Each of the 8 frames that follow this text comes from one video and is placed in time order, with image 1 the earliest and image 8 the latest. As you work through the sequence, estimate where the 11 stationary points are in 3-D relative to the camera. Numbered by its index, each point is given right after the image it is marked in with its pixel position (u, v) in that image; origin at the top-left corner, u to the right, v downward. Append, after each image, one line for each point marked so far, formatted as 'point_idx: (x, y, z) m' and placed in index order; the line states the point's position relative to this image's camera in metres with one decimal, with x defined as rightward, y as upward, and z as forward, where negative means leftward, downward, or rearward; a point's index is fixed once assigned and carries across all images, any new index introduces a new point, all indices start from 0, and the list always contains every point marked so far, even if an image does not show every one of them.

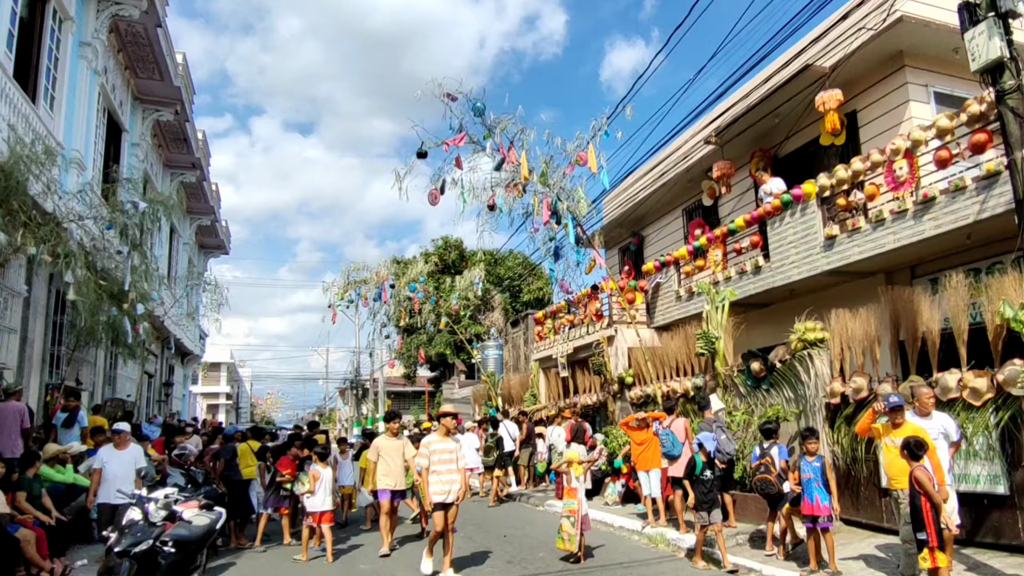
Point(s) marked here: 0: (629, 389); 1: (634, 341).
0: (+2.0, -1.6, +12.0) m
1: (+2.2, -0.9, +12.8) m
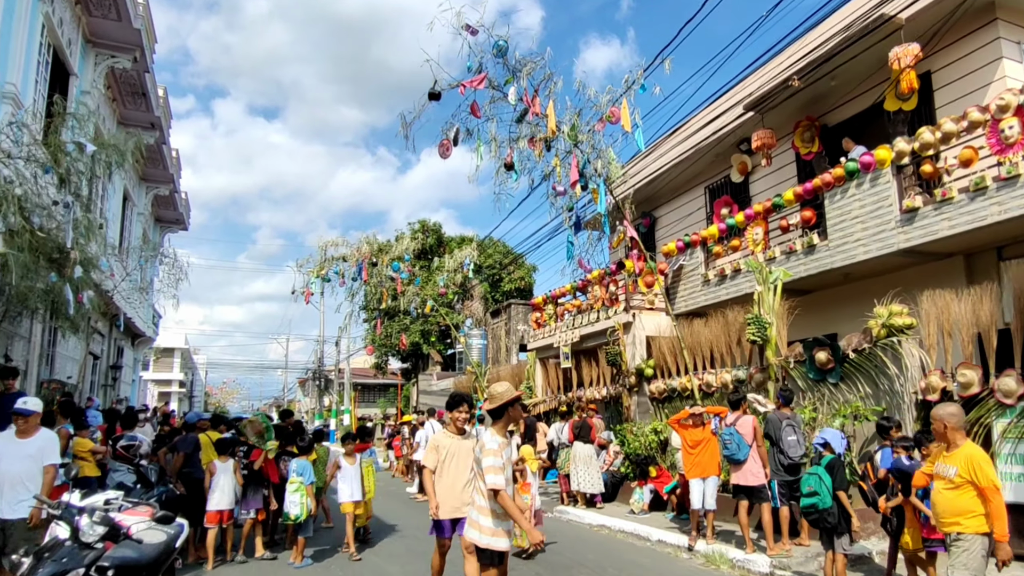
0: (+2.0, -1.4, +10.7) m
1: (+2.2, -0.7, +11.5) m
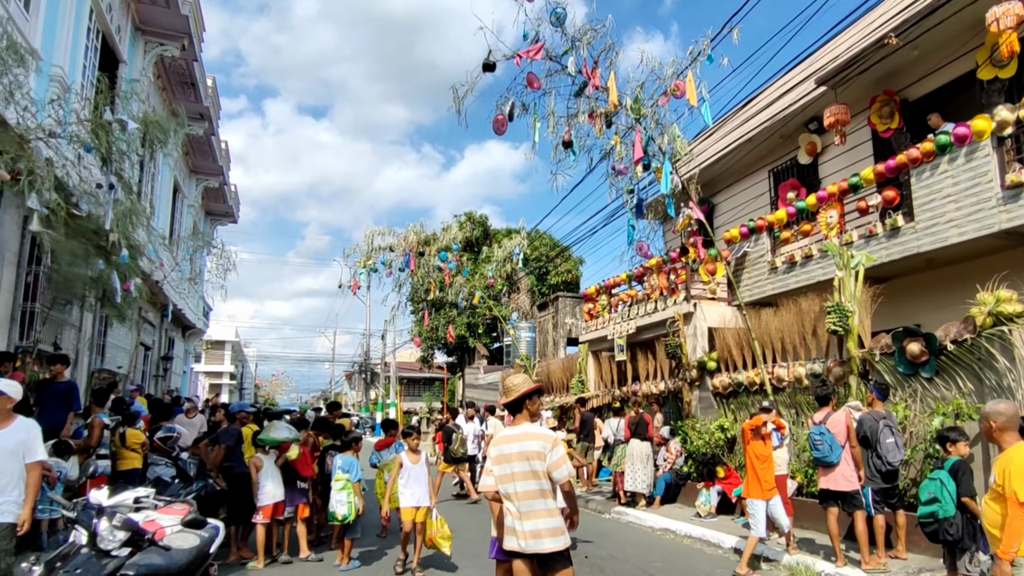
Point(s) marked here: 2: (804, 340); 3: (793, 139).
0: (+2.8, -1.2, +10.1) m
1: (+3.0, -0.5, +10.8) m
2: (+3.4, -0.6, +8.4) m
3: (+4.3, +2.3, +11.0) m
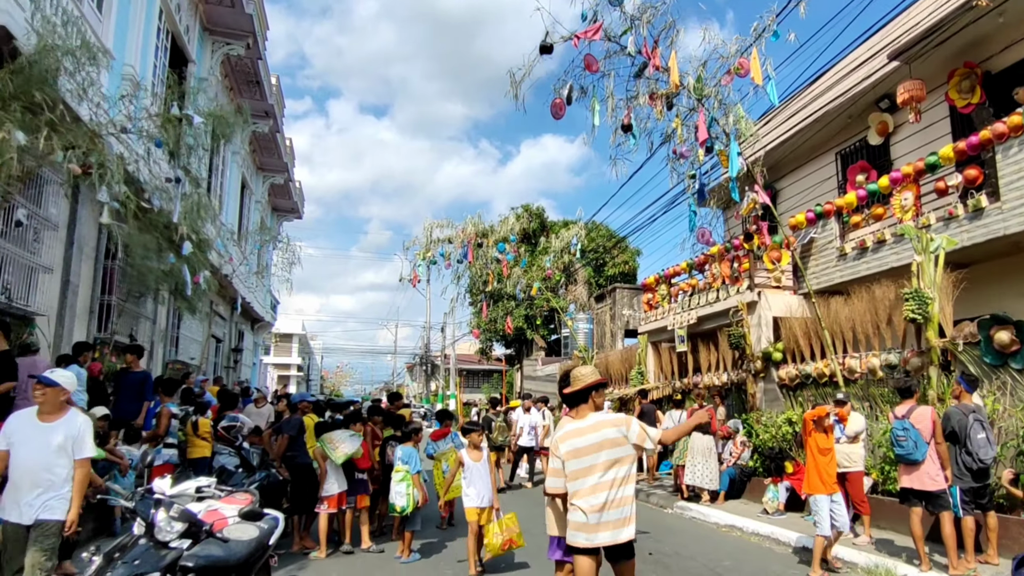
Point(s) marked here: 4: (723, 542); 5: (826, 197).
0: (+3.5, -1.0, +9.7) m
1: (+3.9, -0.3, +10.4) m
2: (+4.0, -0.5, +8.0) m
3: (+5.1, +2.4, +10.4) m
4: (+2.1, -2.5, +7.1) m
5: (+4.9, +1.4, +11.3) m
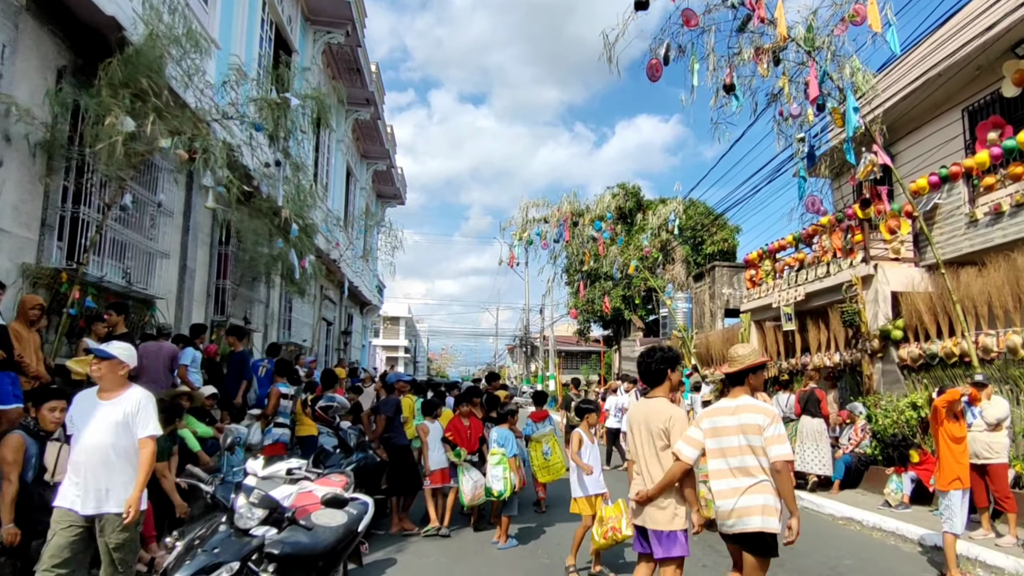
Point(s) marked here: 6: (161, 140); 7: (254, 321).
0: (+4.7, -0.7, +8.9) m
1: (+5.1, +0.1, +9.5) m
2: (+5.0, -0.1, +7.1) m
3: (+6.3, +2.8, +9.4) m
4: (+2.9, -2.2, +6.5) m
5: (+6.2, +1.8, +10.2) m
6: (-3.9, +1.7, +8.1) m
7: (-5.9, -0.8, +17.2) m
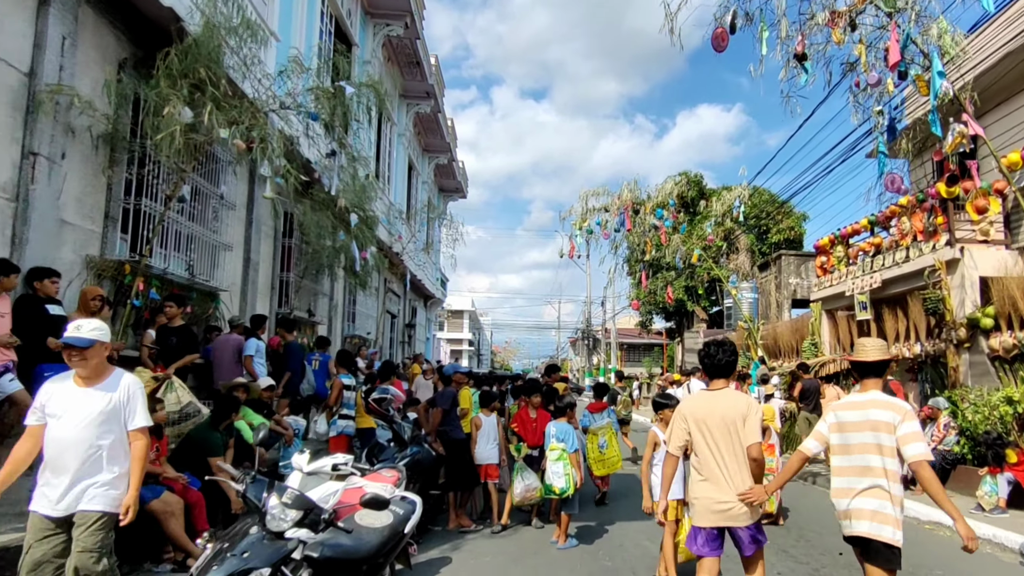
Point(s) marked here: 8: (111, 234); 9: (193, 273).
0: (+5.4, -0.5, +8.2) m
1: (+5.8, +0.3, +8.8) m
2: (+5.5, 0.0, +6.4) m
3: (+6.9, +3.0, +8.5) m
4: (+3.4, -2.1, +6.0) m
5: (+6.9, +2.0, +9.4) m
6: (-3.3, +1.8, +8.1) m
7: (-4.6, -0.6, +17.3) m
8: (-4.8, +0.6, +8.7) m
9: (-4.8, +0.2, +10.9) m
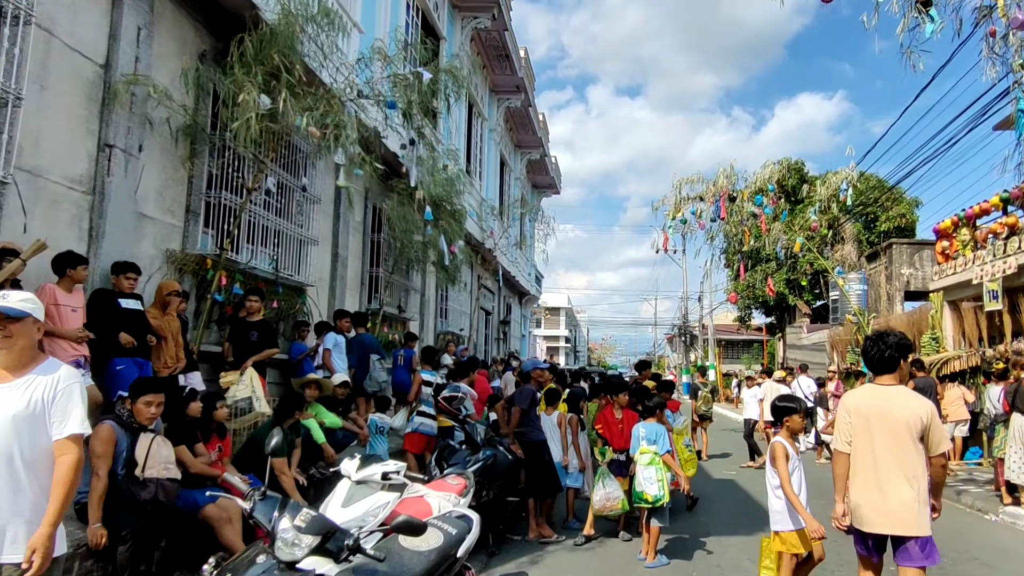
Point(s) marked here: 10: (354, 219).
0: (+6.2, -0.4, +6.9) m
1: (+6.7, +0.4, +7.5) m
2: (+6.1, +0.2, +5.1) m
3: (+7.7, +3.2, +7.0) m
4: (+4.0, -2.0, +5.0) m
5: (+7.9, +2.2, +7.9) m
6: (-2.4, +1.8, +7.9) m
7: (-2.5, -0.5, +17.2) m
8: (-3.8, +0.7, +8.6) m
9: (-3.6, +0.3, +10.9) m
10: (-3.2, +1.4, +14.4) m
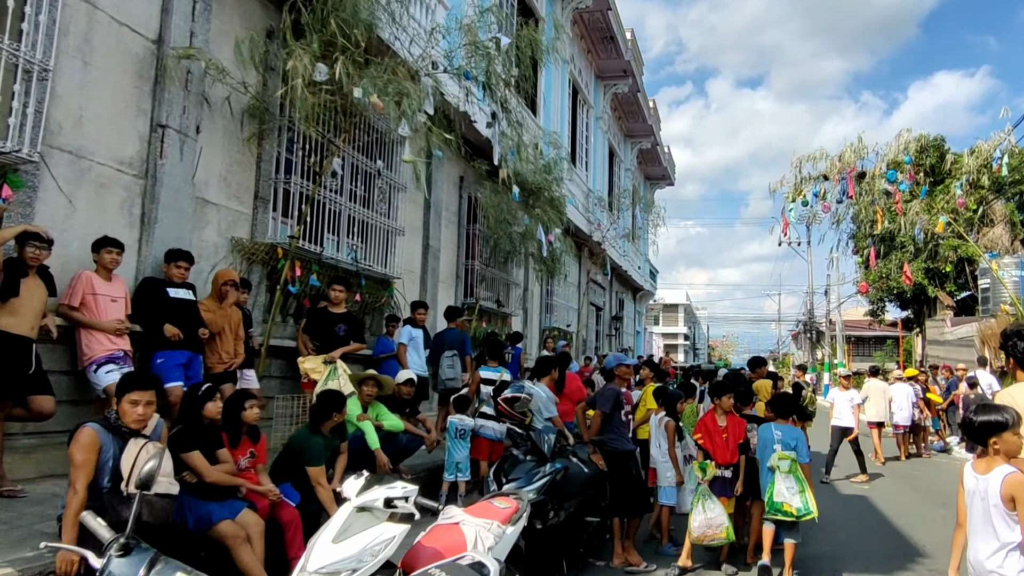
0: (+6.8, -0.2, +4.9) m
1: (+7.4, +0.6, +5.4) m
2: (+6.4, +0.4, +3.2) m
3: (+8.3, +3.4, +4.8) m
4: (+4.4, -1.8, +3.4) m
5: (+8.6, +2.4, +5.6) m
6: (-1.6, +2.0, +7.2) m
7: (-0.2, -0.3, +16.5) m
8: (-2.9, +0.8, +8.2) m
9: (-2.3, +0.4, +10.4) m
10: (-1.3, +1.5, +13.8) m
